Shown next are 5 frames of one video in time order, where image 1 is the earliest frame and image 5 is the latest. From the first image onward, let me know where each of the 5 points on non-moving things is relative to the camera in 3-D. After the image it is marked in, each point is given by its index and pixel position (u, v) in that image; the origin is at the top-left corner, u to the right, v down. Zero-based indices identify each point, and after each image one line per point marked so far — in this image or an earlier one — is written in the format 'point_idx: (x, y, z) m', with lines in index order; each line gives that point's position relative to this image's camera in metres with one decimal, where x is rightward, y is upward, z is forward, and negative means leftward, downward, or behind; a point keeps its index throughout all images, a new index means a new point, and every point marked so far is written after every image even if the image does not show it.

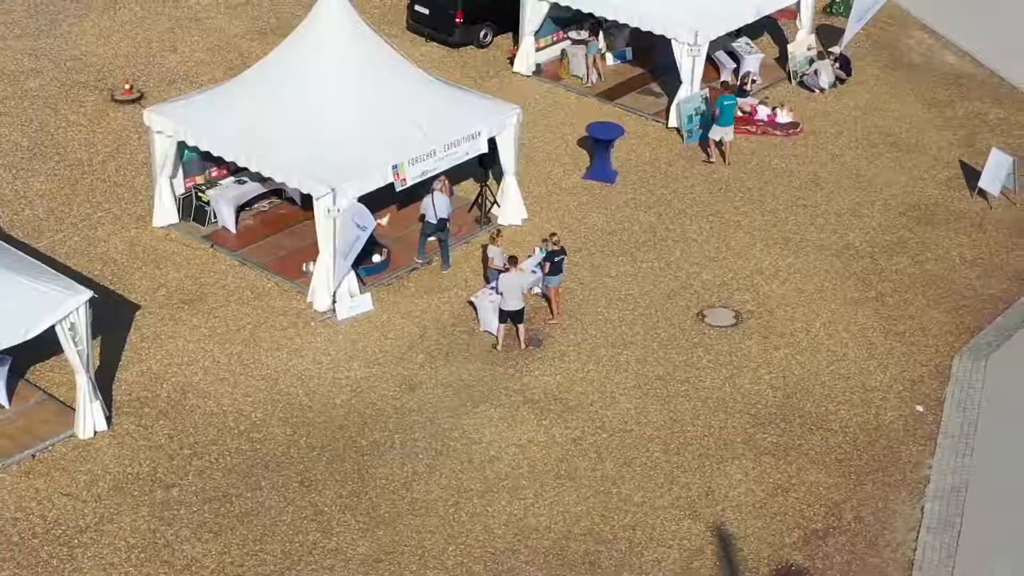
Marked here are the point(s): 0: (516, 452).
0: (0.0, -1.2, +12.5) m
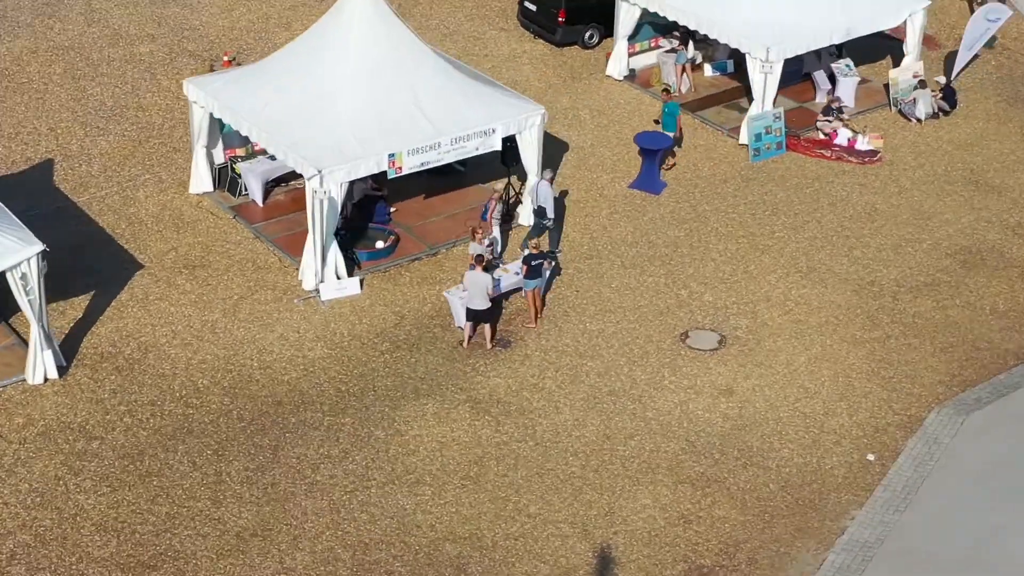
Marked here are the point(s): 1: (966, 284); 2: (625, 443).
0: (-0.6, -1.2, +12.5) m
1: (+4.1, 0.0, +14.9) m
2: (+0.9, -1.2, +12.6) m
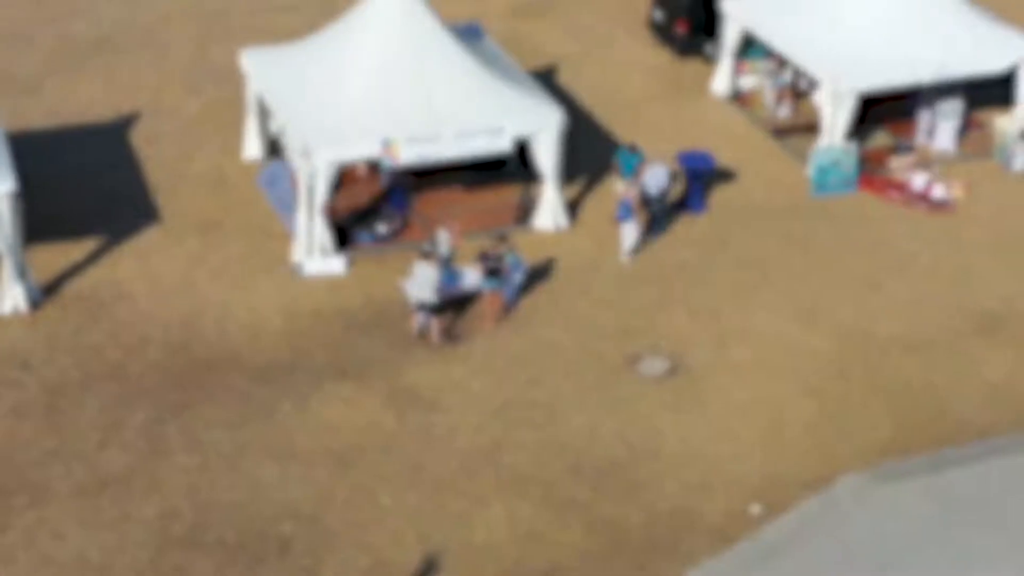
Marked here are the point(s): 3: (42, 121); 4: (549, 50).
0: (-1.4, -1.1, +12.7) m
1: (+3.8, -0.5, +13.9) m
2: (0.0, -1.2, +12.5) m
3: (-4.8, +1.8, +17.2) m
4: (+0.5, +2.8, +19.4) m
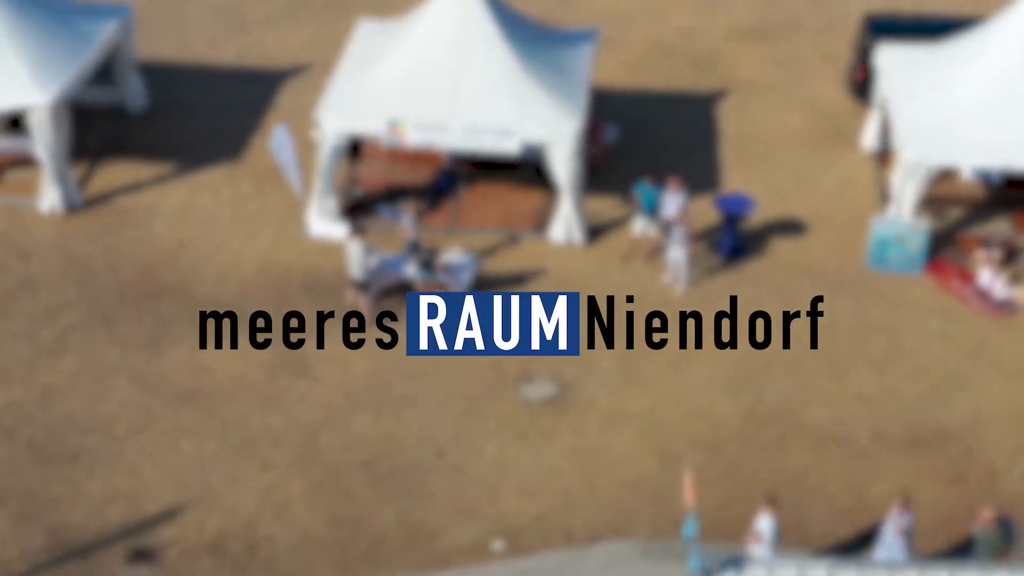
0: (-2.5, -0.7, +13.5) m
1: (+2.7, -1.3, +12.6) m
2: (-1.4, -1.1, +12.8) m
3: (-3.2, +2.6, +18.9) m
4: (+2.6, +2.4, +18.8) m
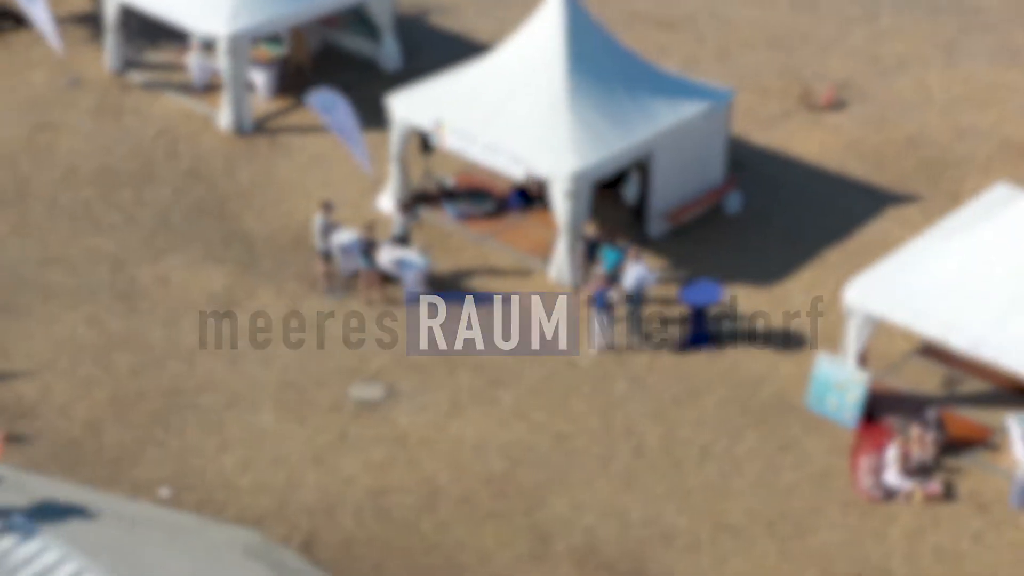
0: (-3.2, +0.1, +15.5) m
1: (+0.3, -2.0, +11.9) m
2: (-2.8, -0.6, +14.3) m
3: (+0.1, +2.9, +20.1) m
4: (+4.5, +1.0, +17.0) m
